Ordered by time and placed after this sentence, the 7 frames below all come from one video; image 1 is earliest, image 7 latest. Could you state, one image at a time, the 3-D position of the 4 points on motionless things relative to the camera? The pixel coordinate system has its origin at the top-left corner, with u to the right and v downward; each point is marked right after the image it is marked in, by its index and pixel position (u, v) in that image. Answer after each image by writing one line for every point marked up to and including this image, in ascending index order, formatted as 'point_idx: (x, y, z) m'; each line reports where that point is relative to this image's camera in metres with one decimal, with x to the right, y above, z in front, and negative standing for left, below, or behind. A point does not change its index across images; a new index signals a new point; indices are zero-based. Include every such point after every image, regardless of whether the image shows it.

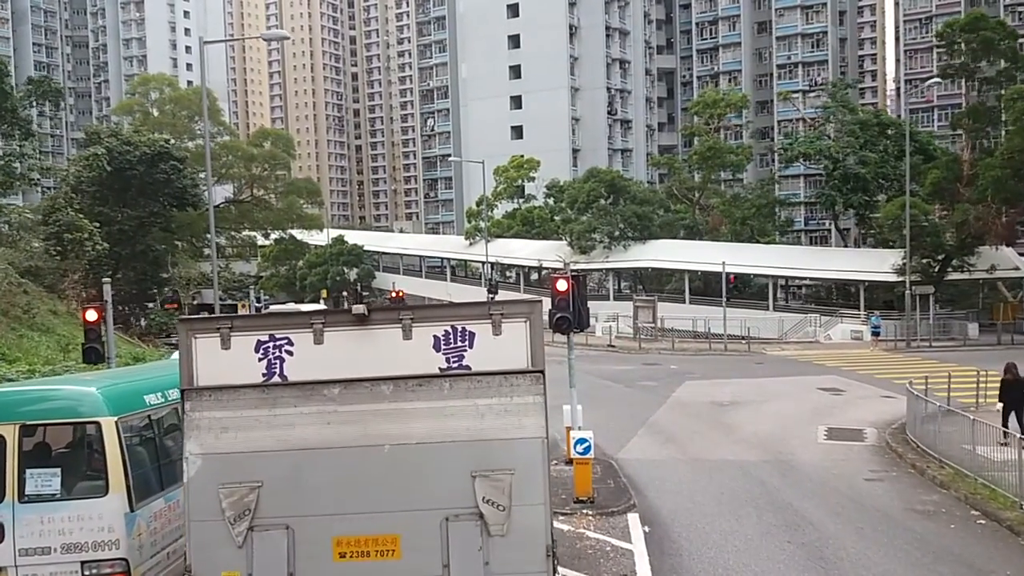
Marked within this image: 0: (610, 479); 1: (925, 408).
0: (+0.8, -1.6, +12.0) m
1: (+3.9, -1.1, +14.1) m
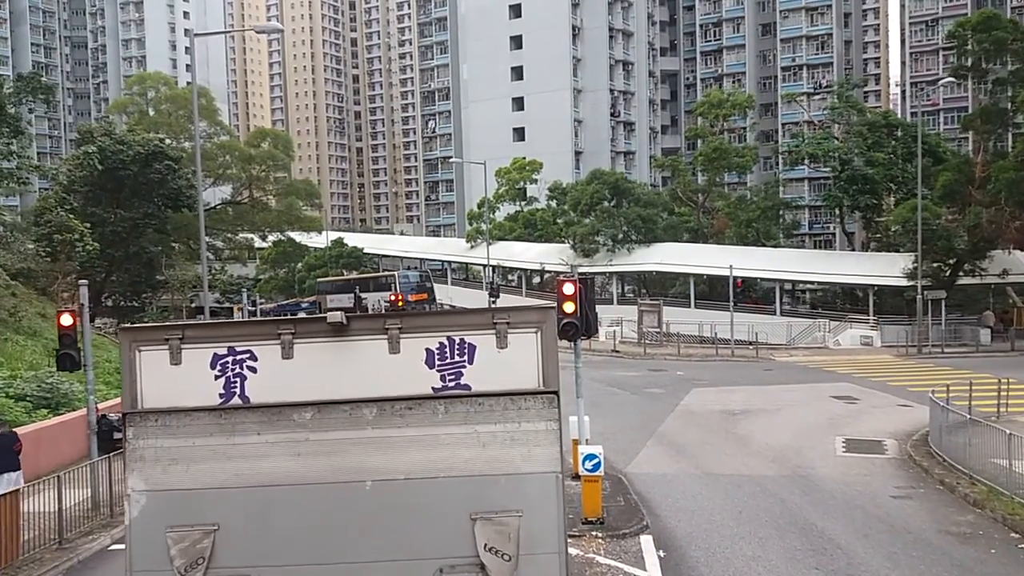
0: (+0.8, -1.6, +11.3) m
1: (+4.0, -1.2, +13.3) m
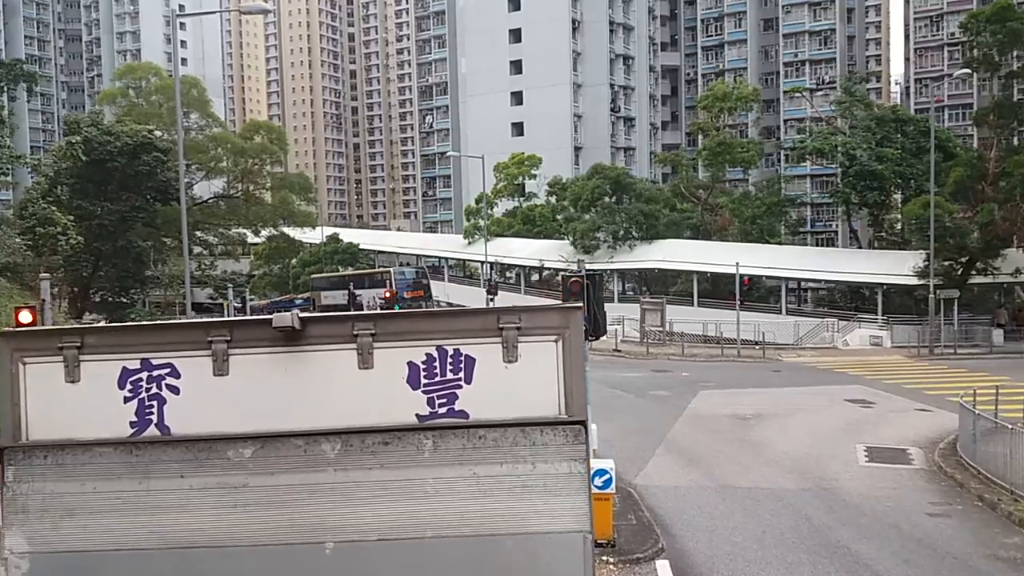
0: (+0.8, -1.6, +10.3) m
1: (+4.0, -1.2, +12.3) m
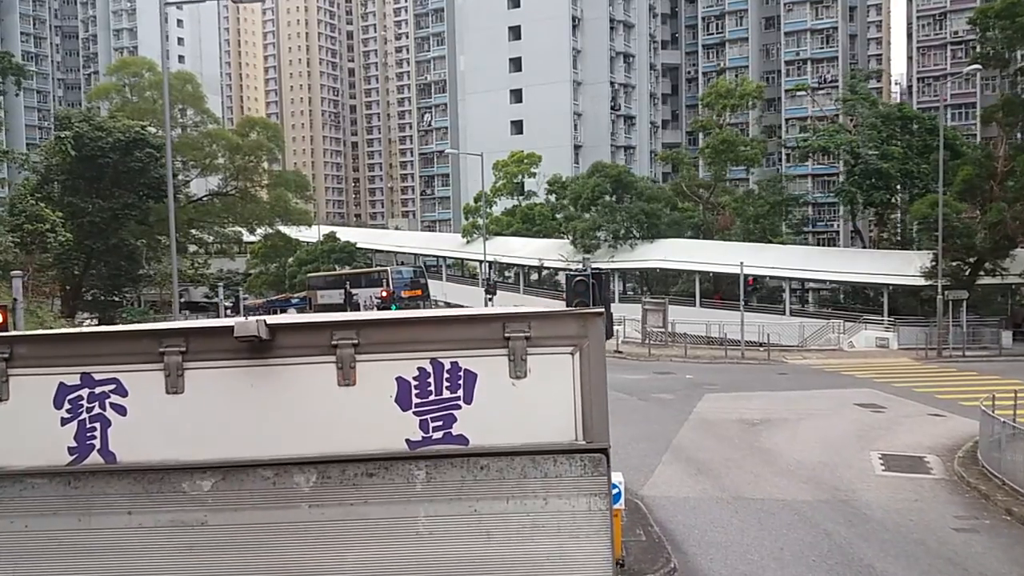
0: (+0.8, -1.6, +9.6) m
1: (+4.0, -1.2, +11.7) m
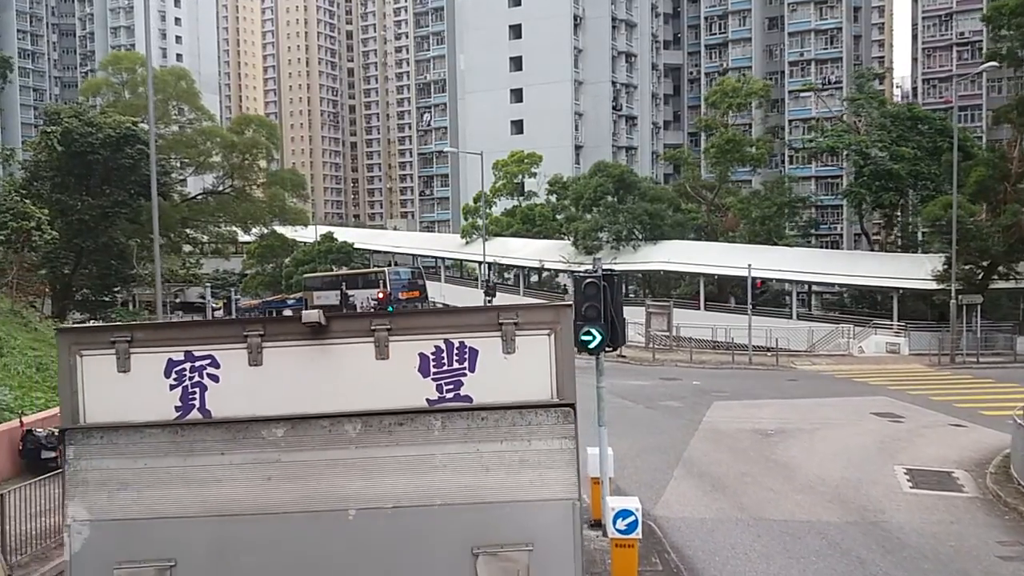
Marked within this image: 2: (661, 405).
0: (+0.8, -1.6, +8.8) m
1: (+4.0, -1.2, +10.8) m
2: (+2.0, -1.6, +19.7) m
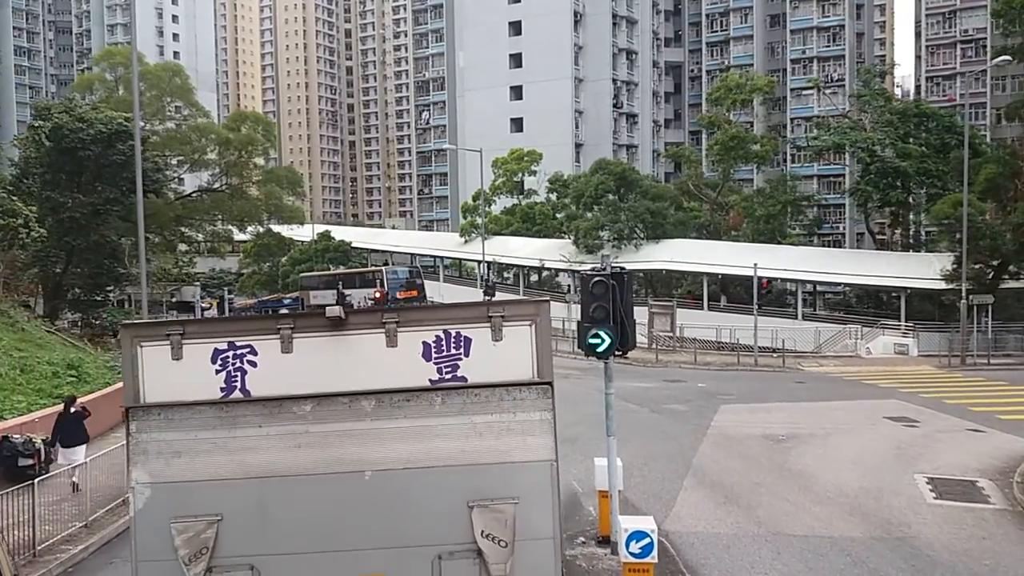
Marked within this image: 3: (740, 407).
0: (+0.9, -1.6, +8.1) m
1: (+4.0, -1.2, +10.2) m
2: (+2.0, -1.6, +19.1) m
3: (+3.0, -1.6, +19.2) m
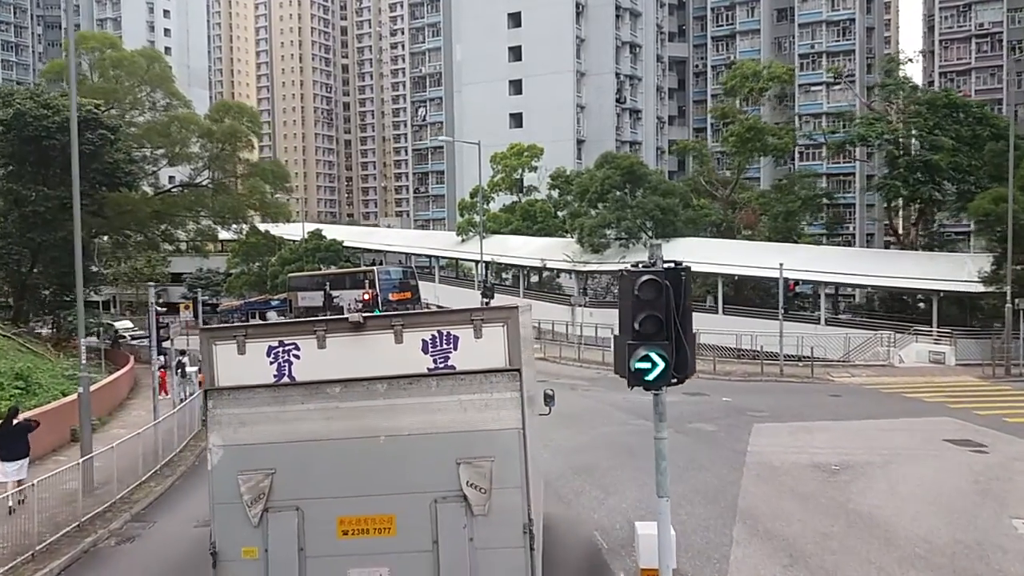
0: (+0.9, -1.6, +5.7) m
1: (+4.0, -1.2, +7.7) m
2: (+2.0, -1.6, +16.6) m
3: (+3.0, -1.6, +16.8) m
